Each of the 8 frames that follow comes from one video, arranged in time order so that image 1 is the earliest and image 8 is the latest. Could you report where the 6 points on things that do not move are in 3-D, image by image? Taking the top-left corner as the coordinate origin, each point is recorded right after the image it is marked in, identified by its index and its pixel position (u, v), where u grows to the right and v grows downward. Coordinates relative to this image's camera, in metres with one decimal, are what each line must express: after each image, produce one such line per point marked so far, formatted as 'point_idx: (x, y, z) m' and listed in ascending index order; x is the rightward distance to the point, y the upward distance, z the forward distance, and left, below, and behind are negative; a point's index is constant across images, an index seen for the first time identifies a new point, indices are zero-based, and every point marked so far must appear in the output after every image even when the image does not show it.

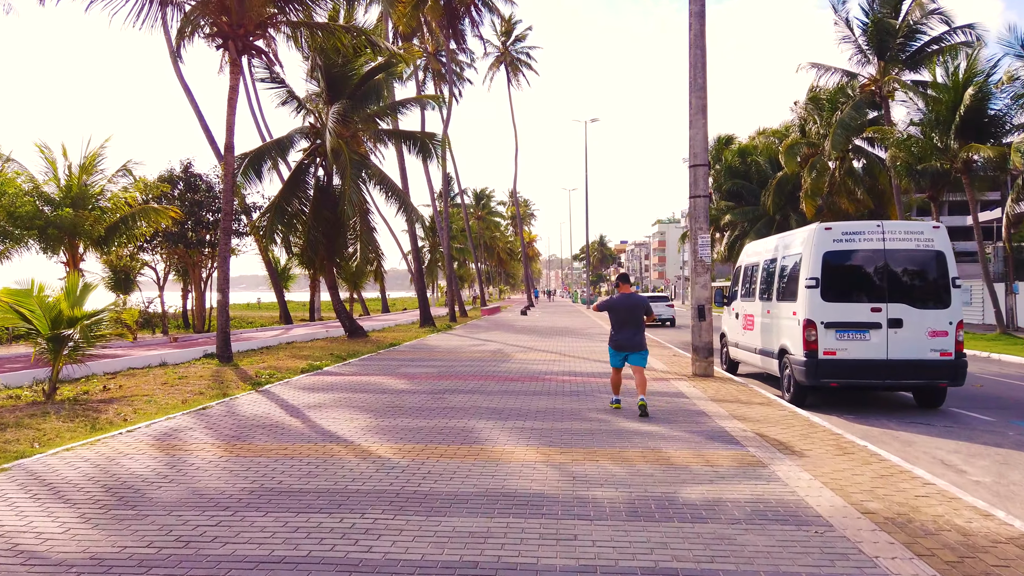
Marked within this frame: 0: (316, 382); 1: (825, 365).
0: (-3.2, -1.5, +12.0) m
1: (+4.3, -1.1, +10.0) m
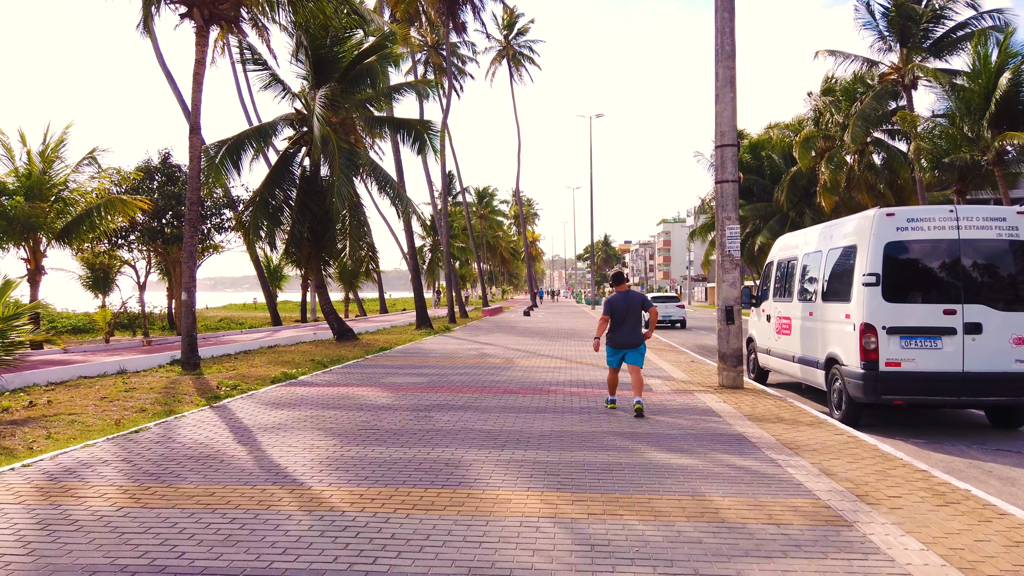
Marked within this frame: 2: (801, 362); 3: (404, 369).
0: (-3.2, -1.5, +10.4) m
1: (+4.2, -1.0, +8.3) m
2: (+4.1, -1.1, +10.5) m
3: (-2.0, -1.5, +13.8) m
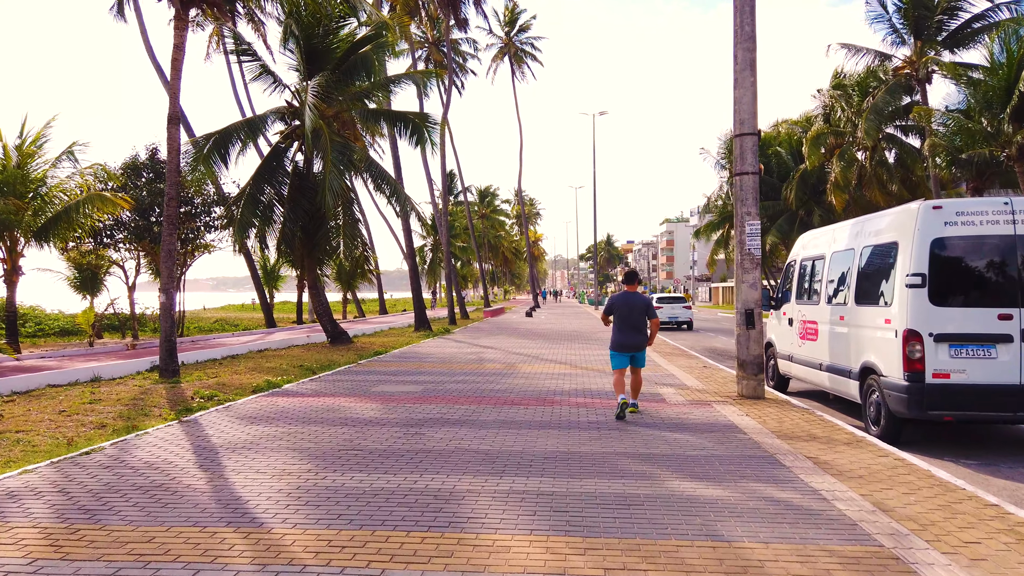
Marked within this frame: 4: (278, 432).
0: (-3.2, -1.5, +9.5) m
1: (+4.2, -1.1, +7.4) m
2: (+4.1, -1.1, +9.6) m
3: (-2.0, -1.6, +12.9) m
4: (-2.5, -1.6, +7.9) m
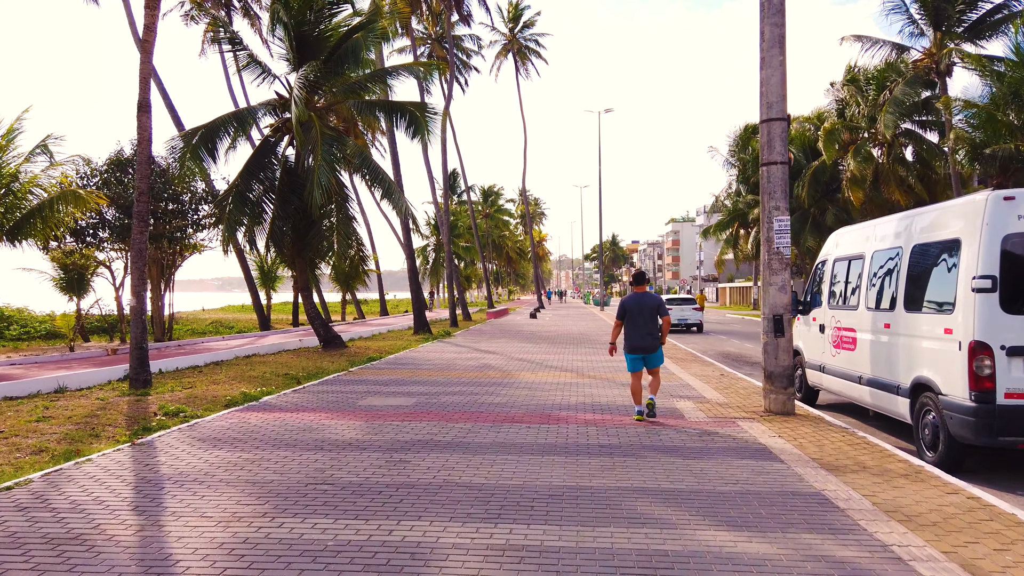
0: (-3.2, -1.6, +8.4) m
1: (+4.2, -1.1, +6.3) m
2: (+4.1, -1.1, +8.5) m
3: (-2.0, -1.6, +11.9) m
4: (-2.5, -1.6, +6.9) m
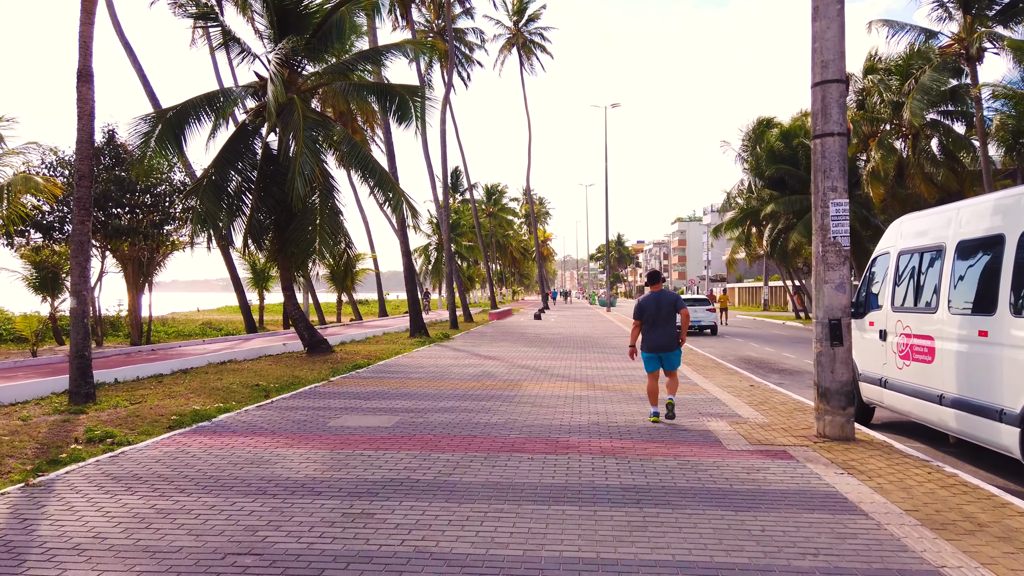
0: (-3.2, -1.6, +6.8) m
1: (+4.2, -1.1, +4.6) m
2: (+4.1, -1.1, +6.8) m
3: (-2.0, -1.6, +10.2) m
4: (-2.6, -1.6, +5.2) m
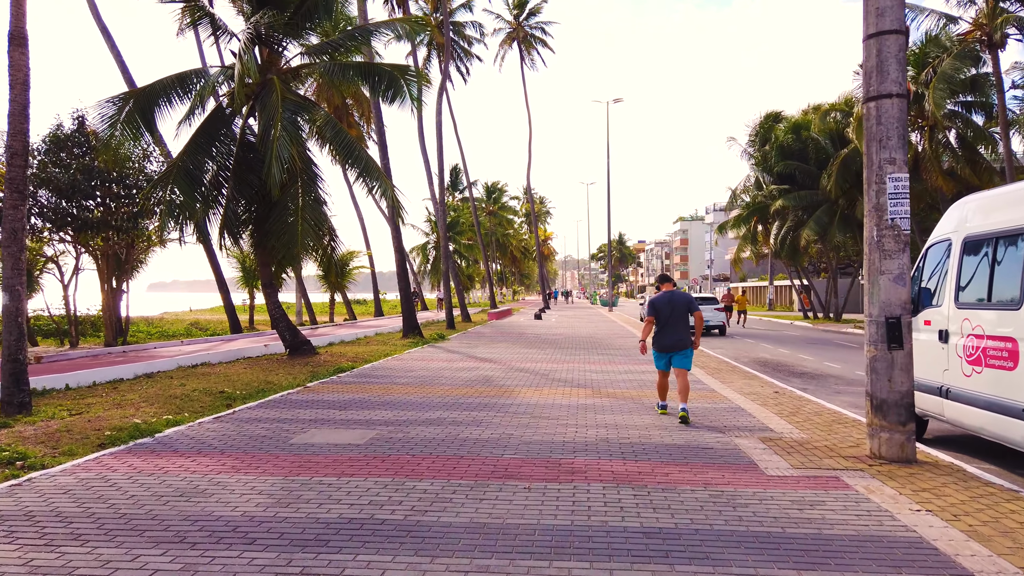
0: (-3.3, -1.5, +5.5) m
1: (+4.2, -1.0, +3.3) m
2: (+4.1, -1.0, +5.5) m
3: (-2.0, -1.5, +9.0) m
4: (-2.6, -1.5, +4.0) m
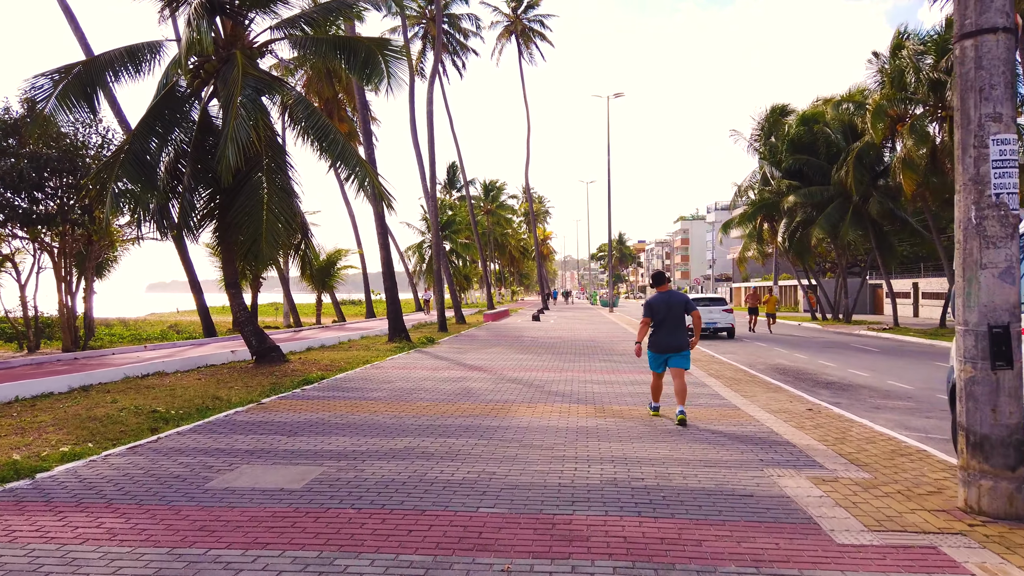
0: (-3.4, -1.5, +3.9) m
1: (+4.0, -1.0, +1.7) m
2: (+3.9, -1.0, +3.9) m
3: (-2.2, -1.5, +7.3) m
4: (-2.8, -1.5, +2.3) m
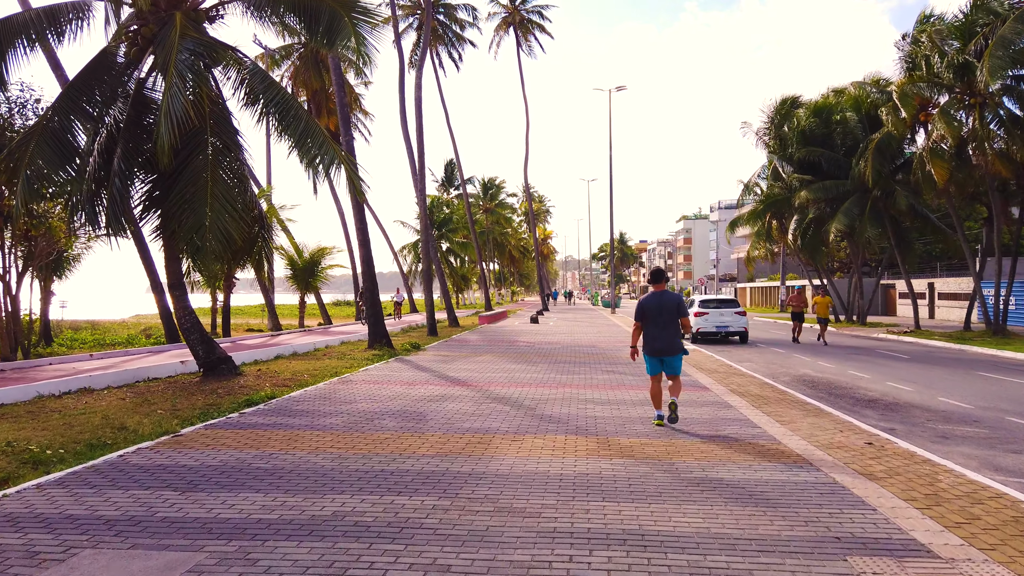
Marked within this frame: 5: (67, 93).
0: (-3.6, -1.5, +1.9) m
1: (+3.8, -1.0, -0.3) m
2: (+3.7, -1.0, +1.9) m
3: (-2.4, -1.5, +5.4) m
4: (-3.0, -1.5, +0.4) m
5: (-6.9, +2.9, +11.5) m
